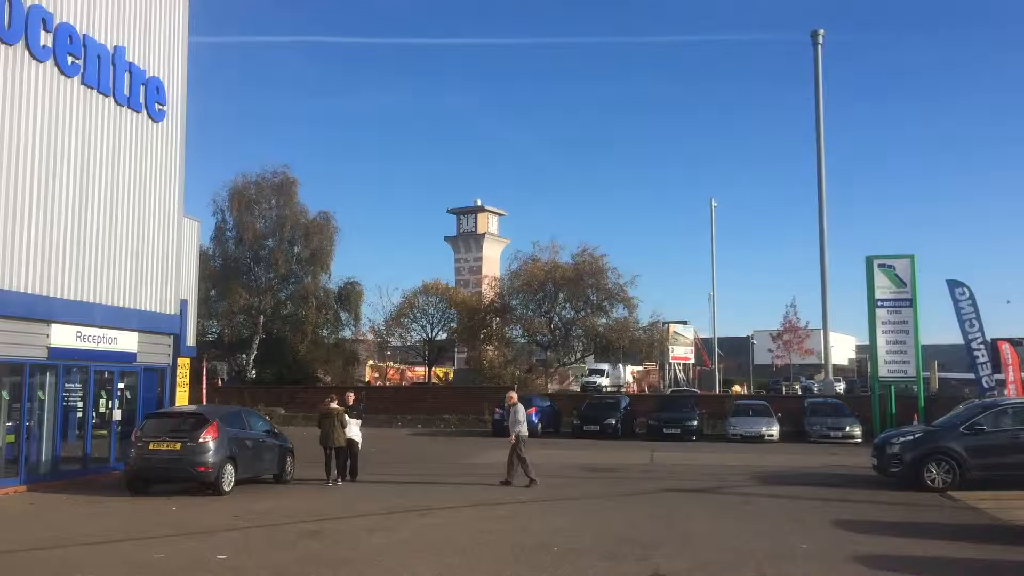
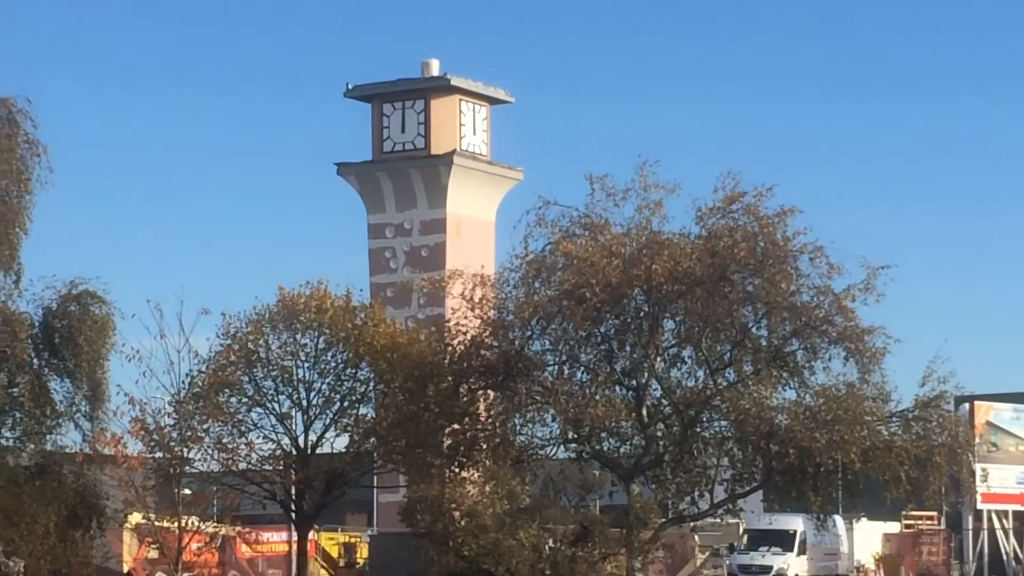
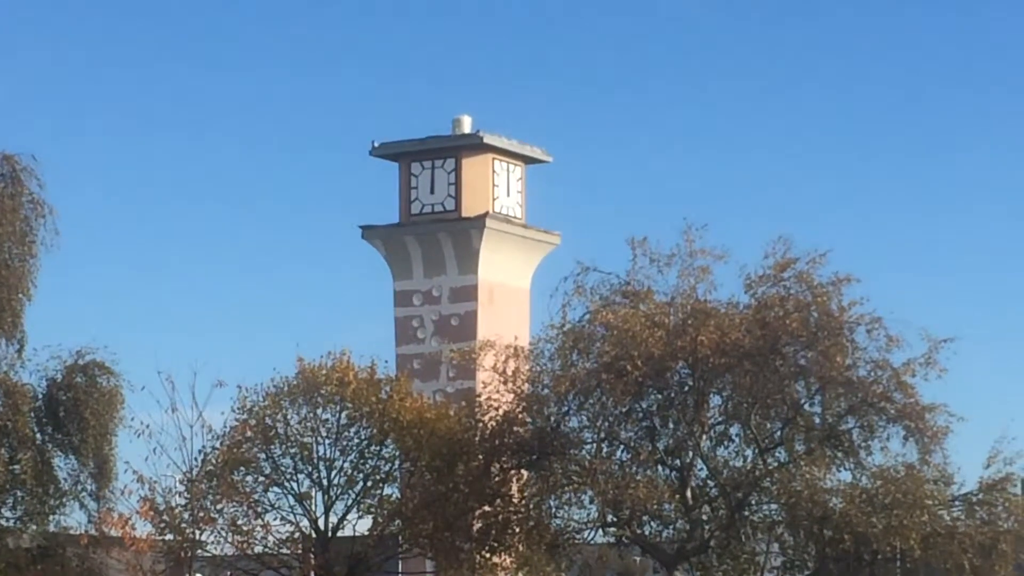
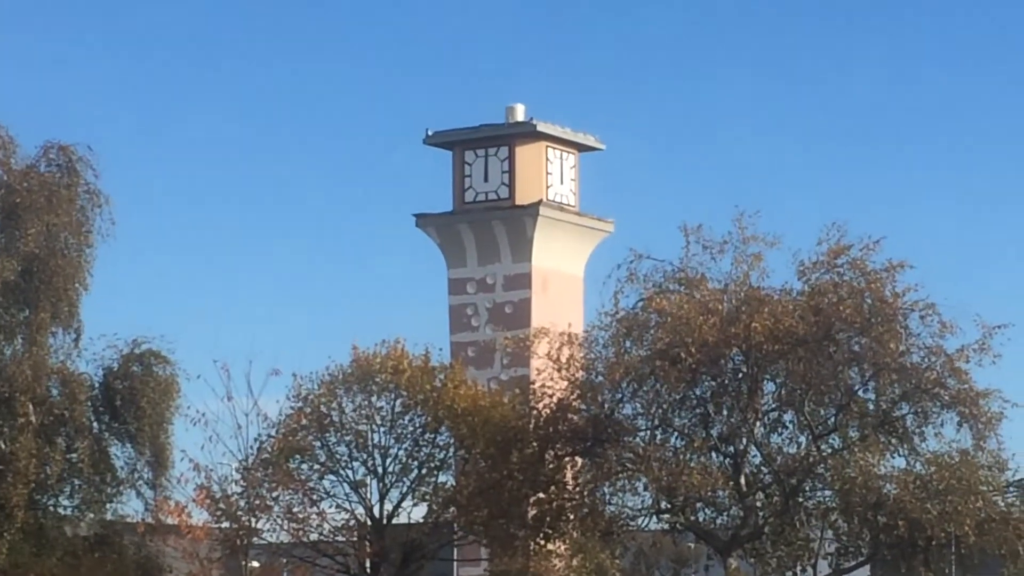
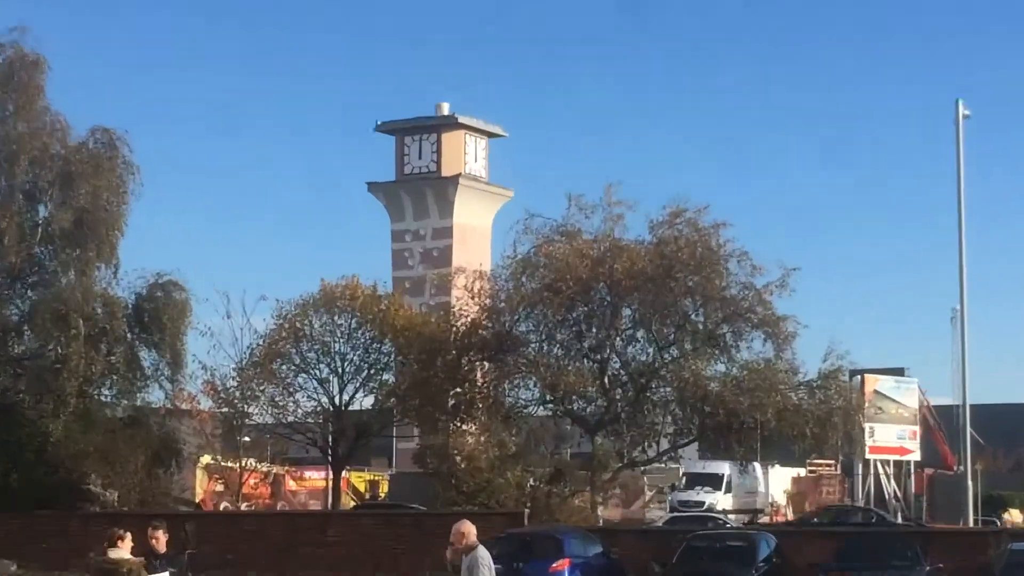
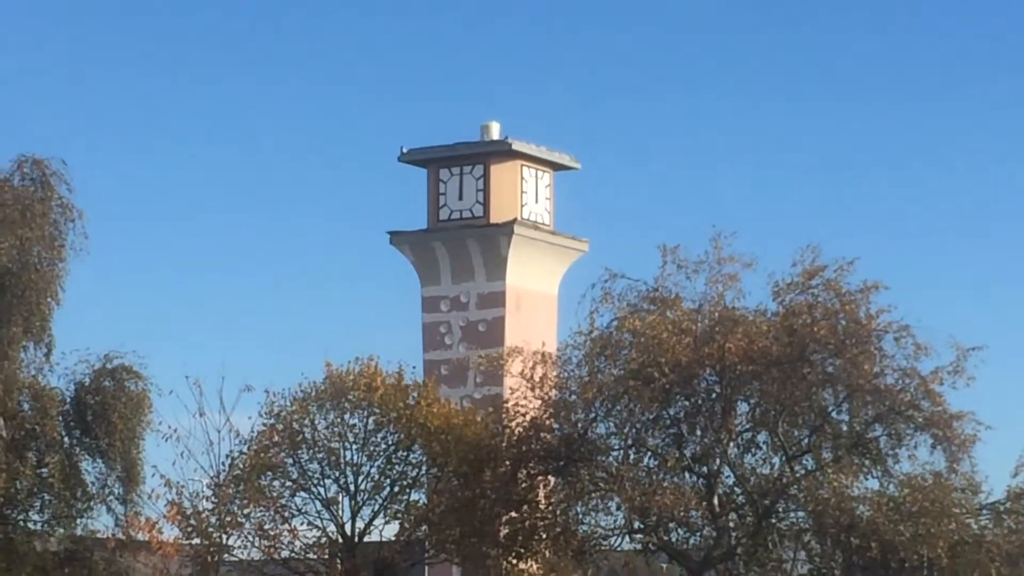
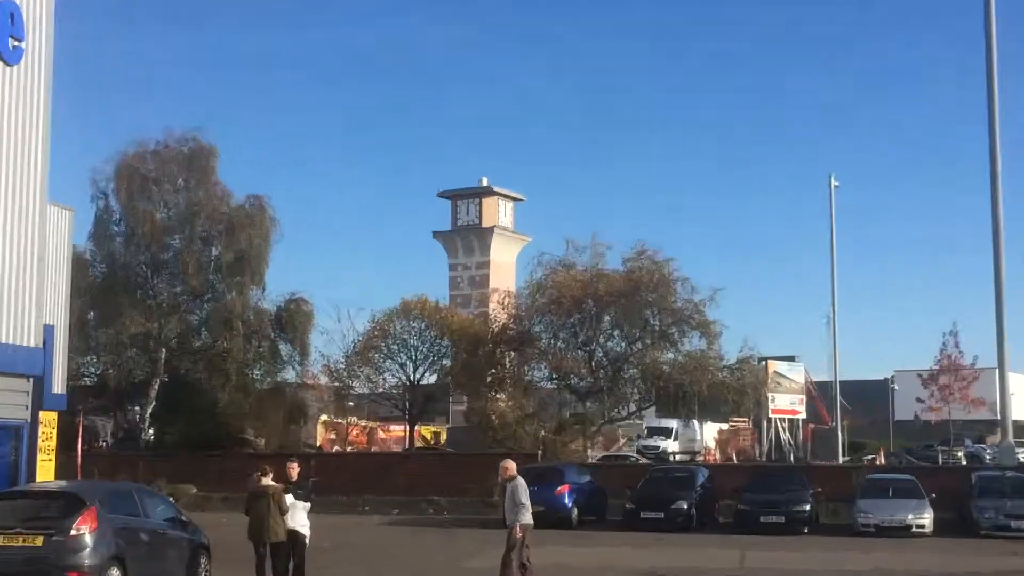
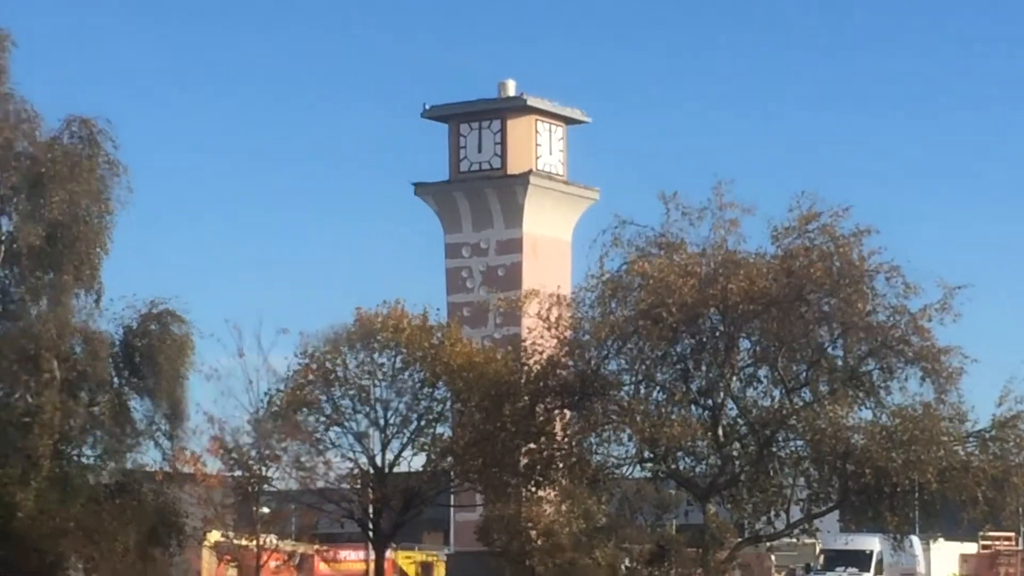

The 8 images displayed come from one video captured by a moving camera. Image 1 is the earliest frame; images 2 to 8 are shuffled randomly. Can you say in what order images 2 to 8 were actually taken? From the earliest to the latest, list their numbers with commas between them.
7, 5, 2, 8, 4, 3, 6
